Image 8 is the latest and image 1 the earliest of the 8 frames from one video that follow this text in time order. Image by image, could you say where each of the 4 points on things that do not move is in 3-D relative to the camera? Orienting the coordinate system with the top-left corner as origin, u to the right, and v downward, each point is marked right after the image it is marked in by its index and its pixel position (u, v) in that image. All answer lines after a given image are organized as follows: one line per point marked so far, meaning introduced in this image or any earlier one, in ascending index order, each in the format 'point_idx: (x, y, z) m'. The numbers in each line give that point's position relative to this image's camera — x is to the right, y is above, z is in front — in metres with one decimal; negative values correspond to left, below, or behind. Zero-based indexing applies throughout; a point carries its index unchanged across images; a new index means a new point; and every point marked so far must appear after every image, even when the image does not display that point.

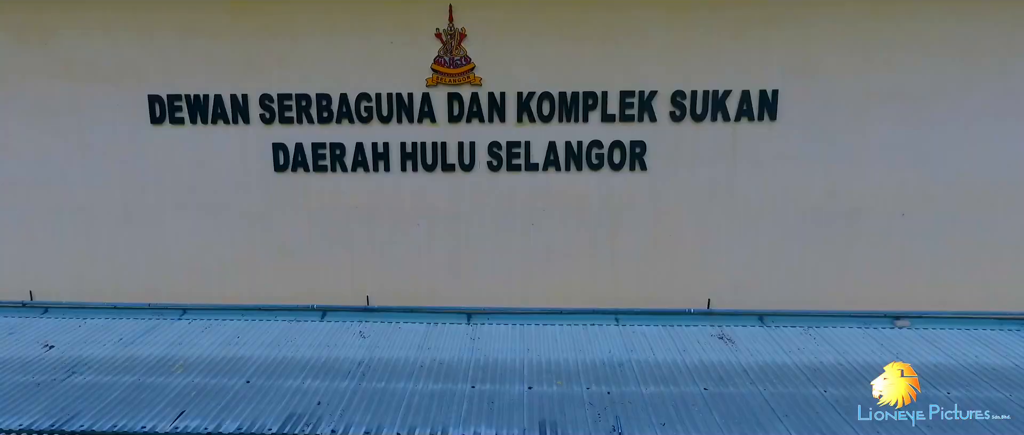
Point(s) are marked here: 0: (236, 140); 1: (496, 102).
0: (-1.7, +0.5, +3.8) m
1: (-0.1, +0.7, +3.6) m
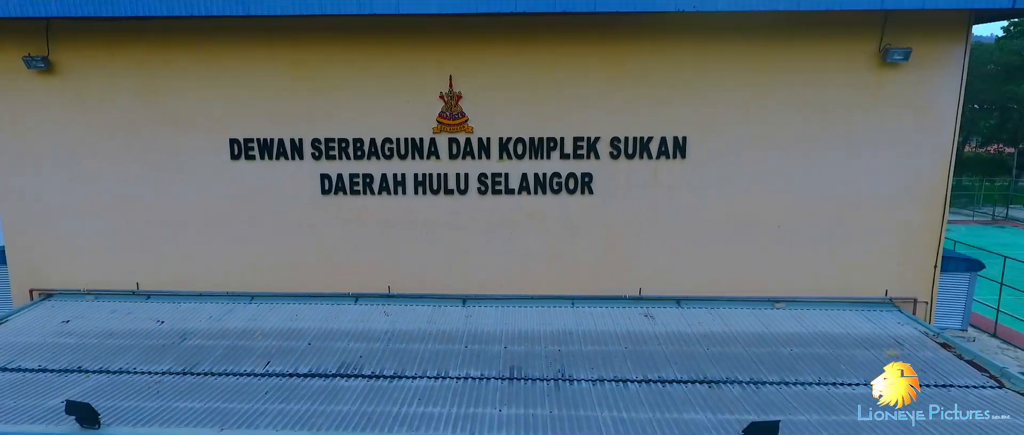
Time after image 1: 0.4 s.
0: (-1.9, +0.4, +5.1) m
1: (-0.2, +0.6, +5.0) m
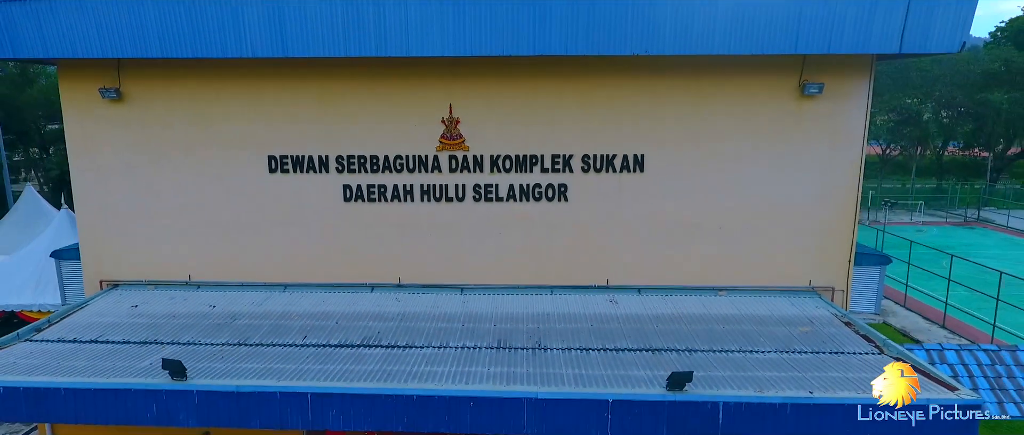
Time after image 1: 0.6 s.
0: (-2.0, +0.4, +6.2) m
1: (-0.3, +0.6, +6.0) m
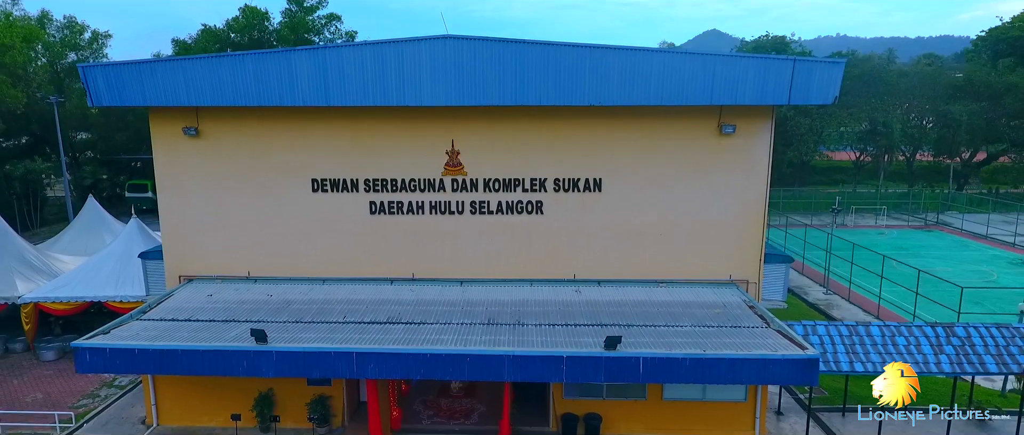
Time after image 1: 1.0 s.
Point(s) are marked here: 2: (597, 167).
0: (-2.1, +0.3, +8.0) m
1: (-0.5, +0.5, +7.8) m
2: (+1.1, +0.6, +7.7) m
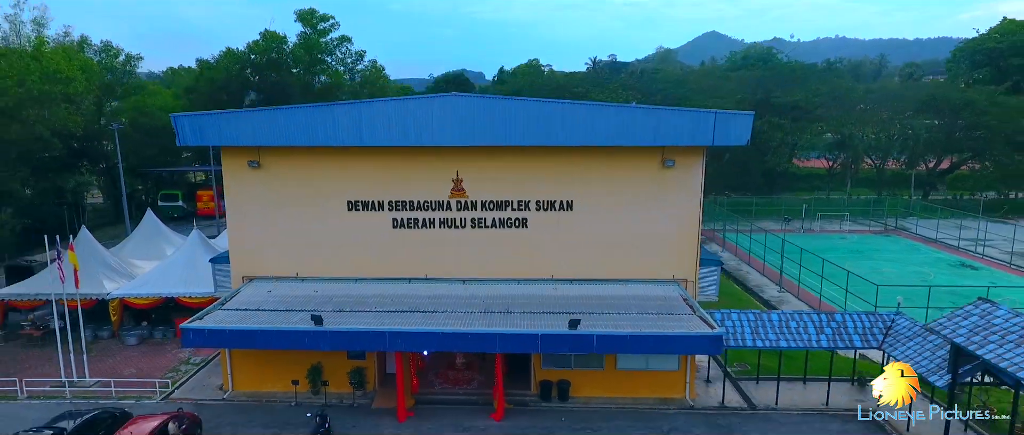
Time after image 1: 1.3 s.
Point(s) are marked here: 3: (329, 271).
0: (-2.3, 0.0, +10.2) m
1: (-0.6, +0.2, +10.1) m
2: (+0.9, +0.4, +10.0) m
3: (-3.2, -0.9, +10.5) m
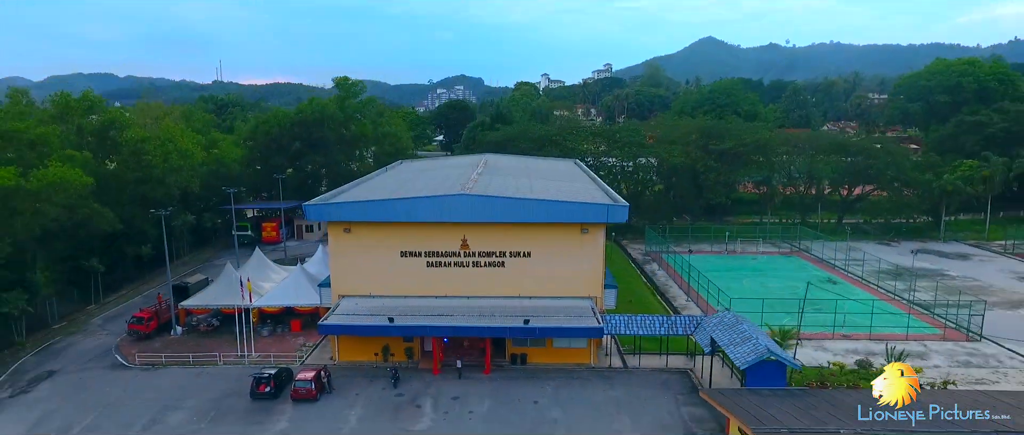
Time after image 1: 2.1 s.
0: (-2.7, -1.2, +17.6) m
1: (-1.1, -1.0, +17.5) m
2: (+0.5, -0.8, +17.4) m
3: (-3.6, -2.2, +17.9) m
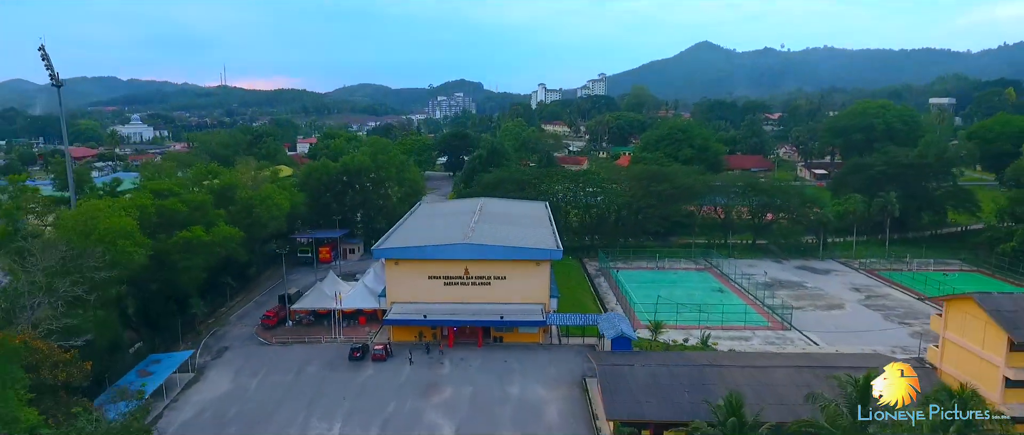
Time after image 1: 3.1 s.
0: (-3.6, -3.1, +29.5) m
1: (-1.9, -2.9, +29.3) m
2: (-0.4, -2.7, +29.2) m
3: (-4.5, -4.1, +29.8) m
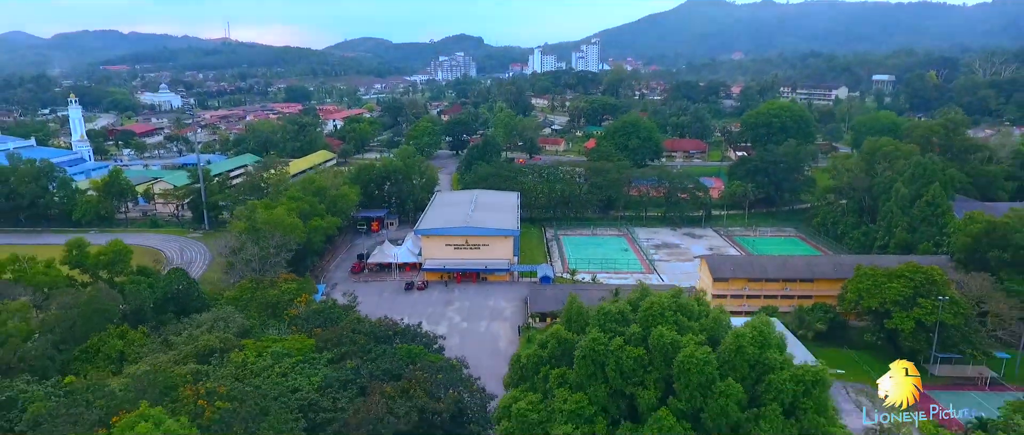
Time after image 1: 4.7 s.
0: (-5.3, -2.5, +52.6) m
1: (-3.7, -2.3, +52.5) m
2: (-2.1, -2.2, +52.3) m
3: (-6.2, -3.5, +53.0) m
